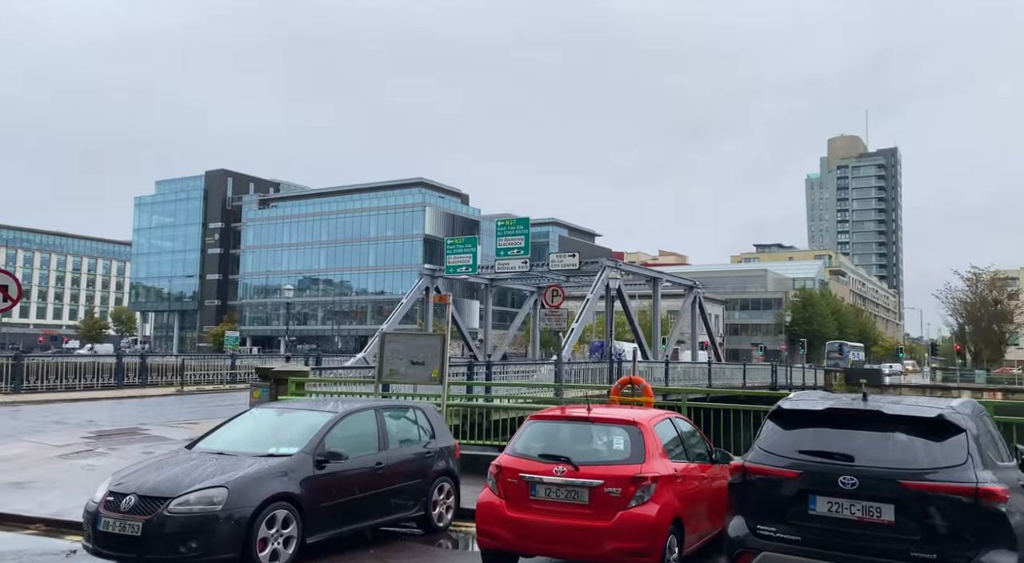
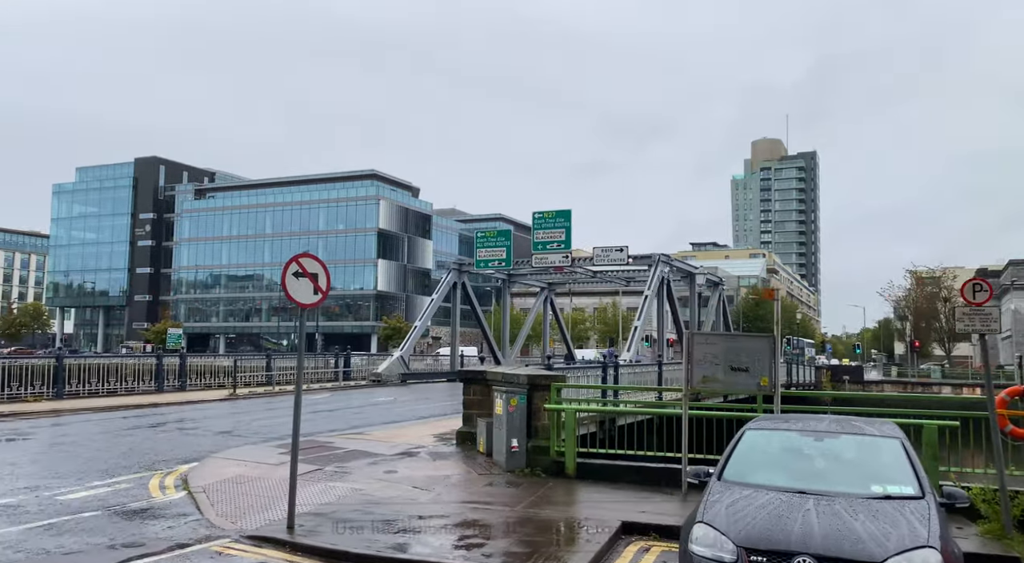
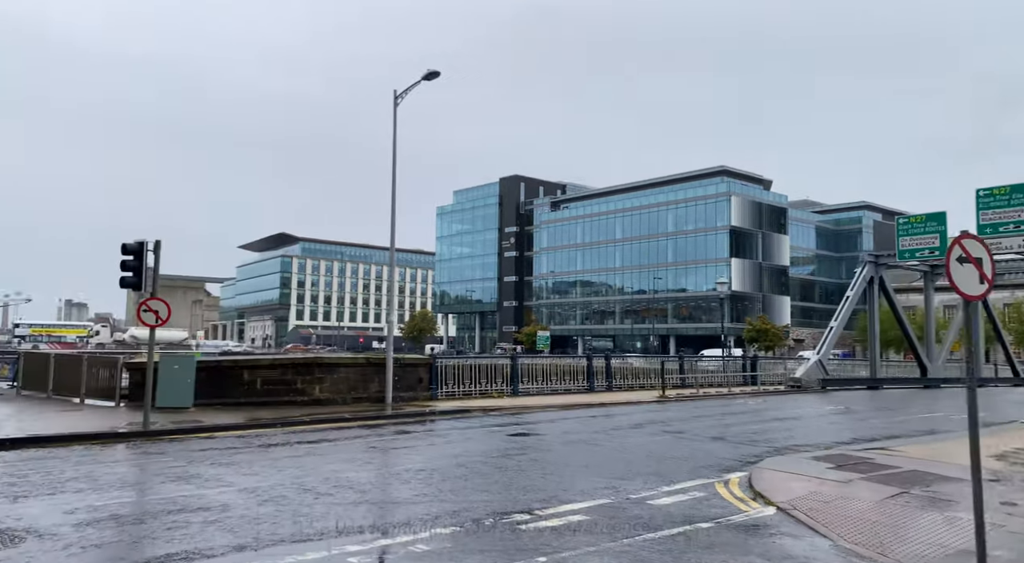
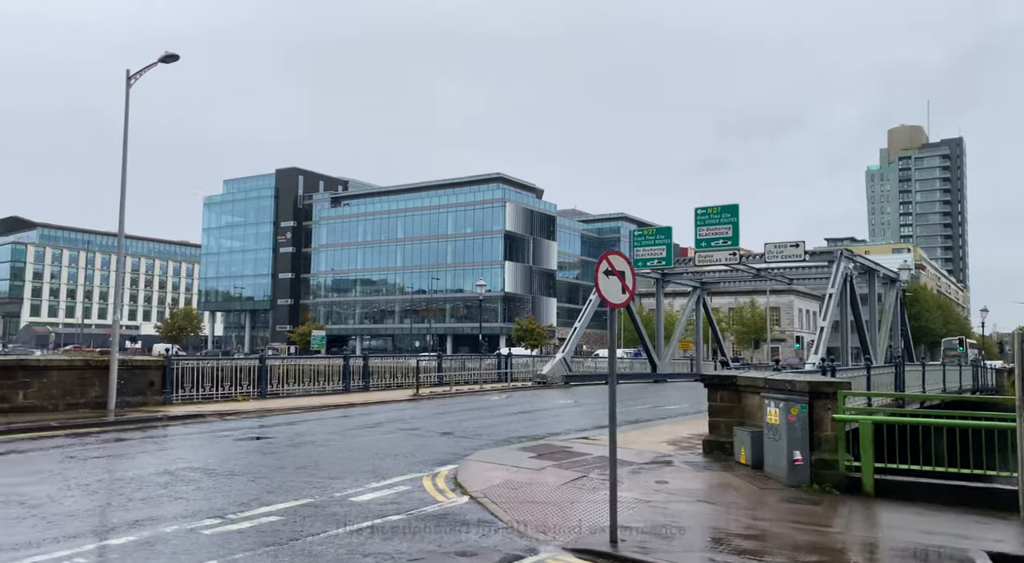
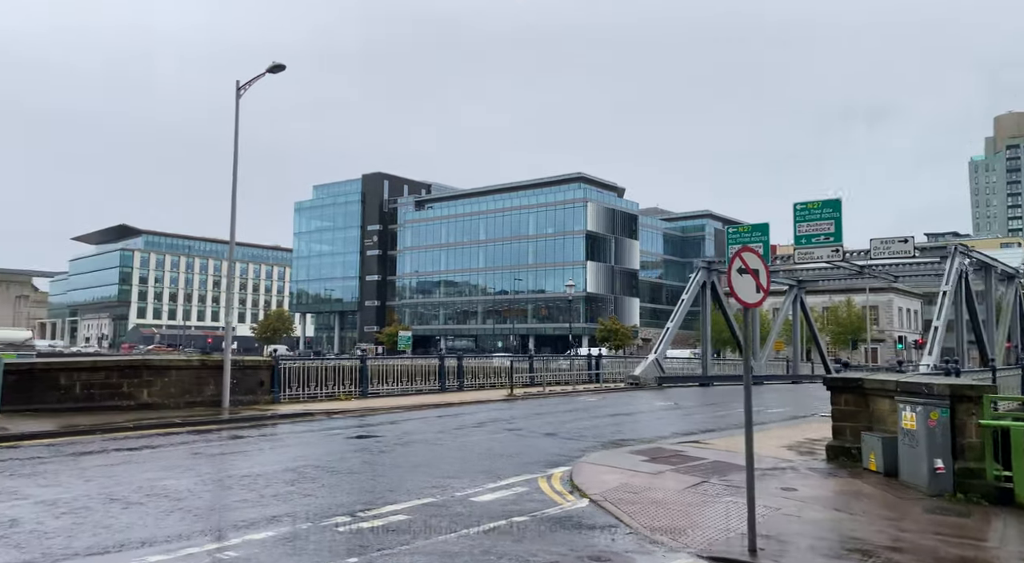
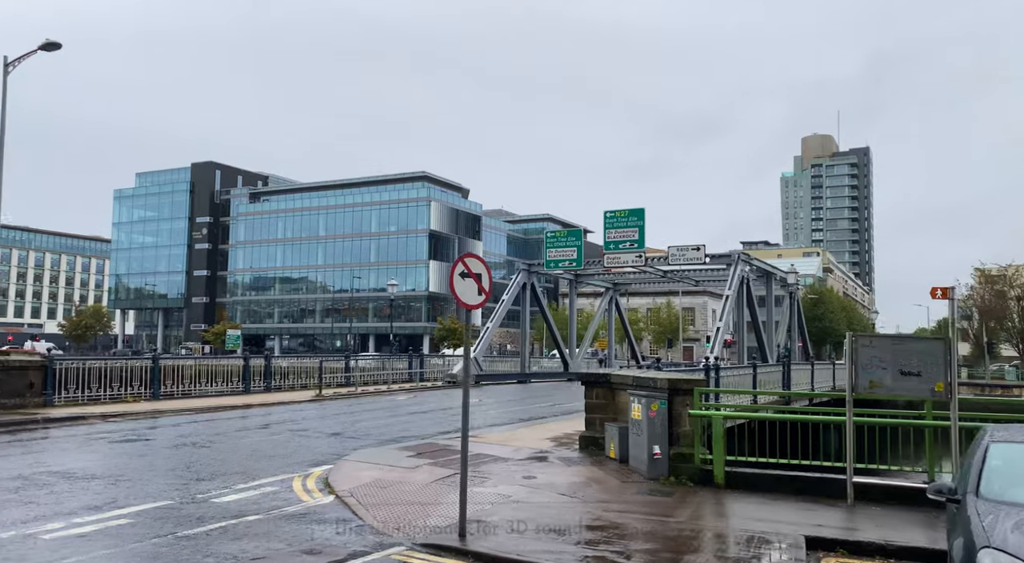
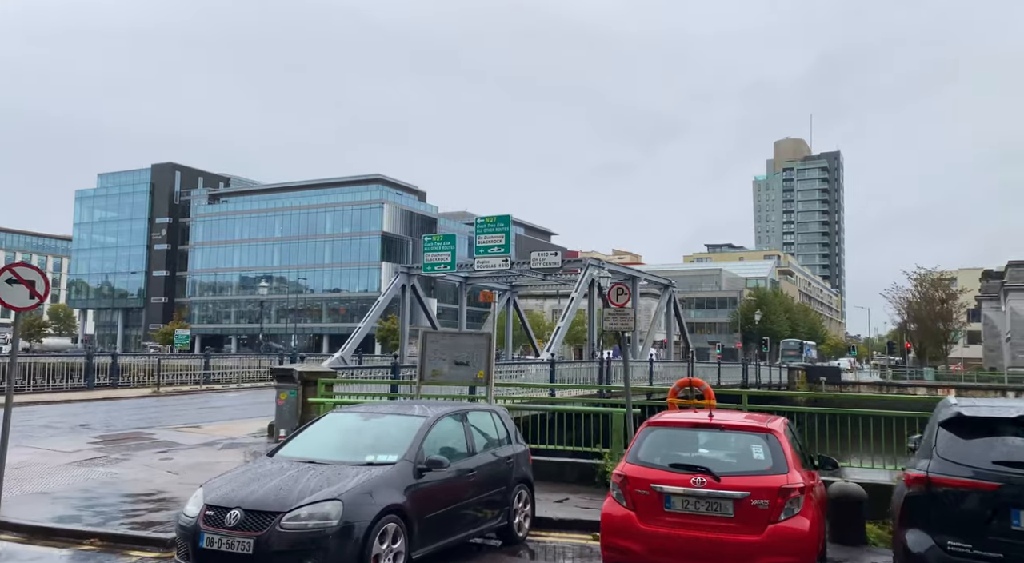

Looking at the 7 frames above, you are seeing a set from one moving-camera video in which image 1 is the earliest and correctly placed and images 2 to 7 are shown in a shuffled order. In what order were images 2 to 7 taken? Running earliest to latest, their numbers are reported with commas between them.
7, 2, 6, 4, 5, 3
